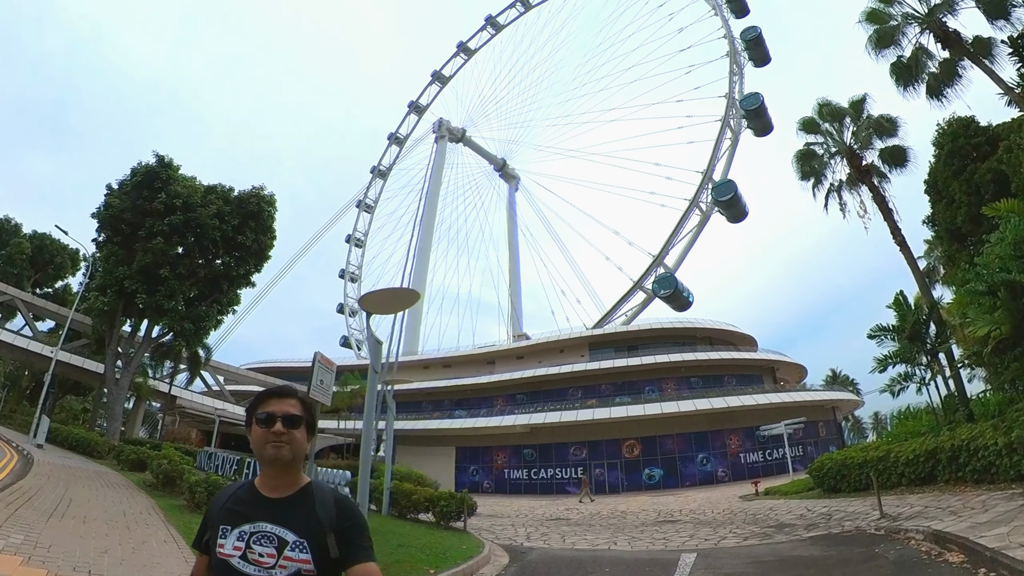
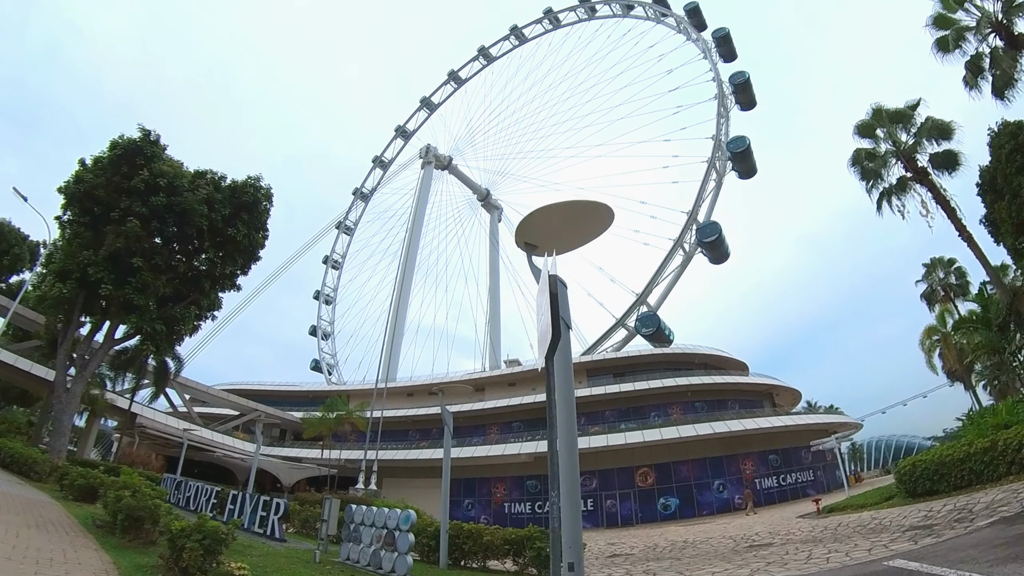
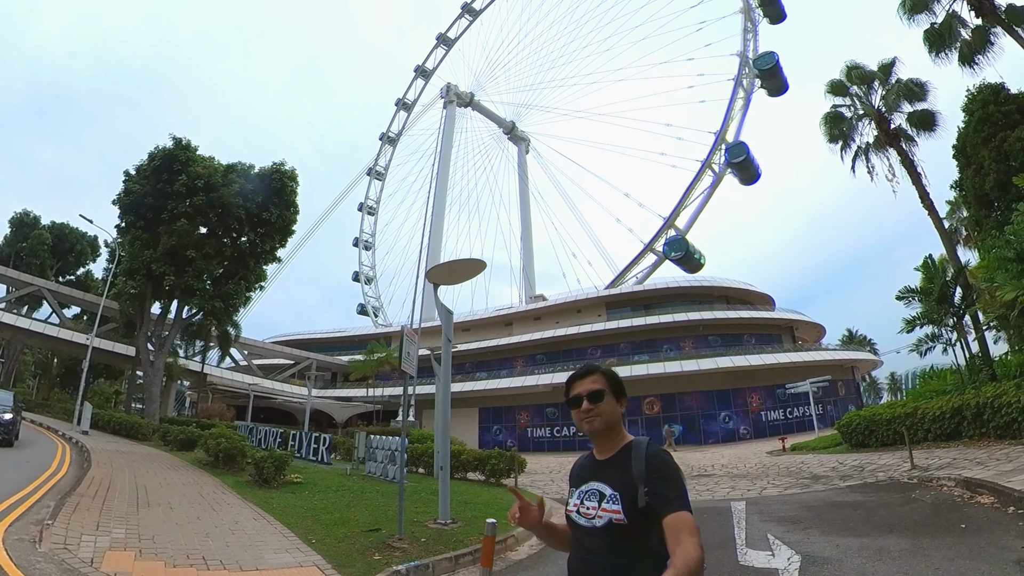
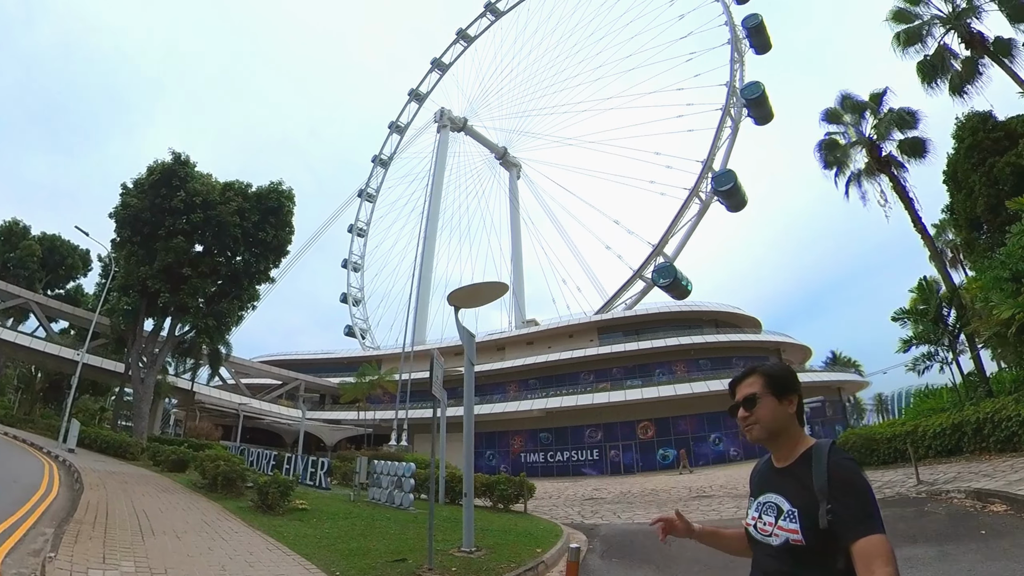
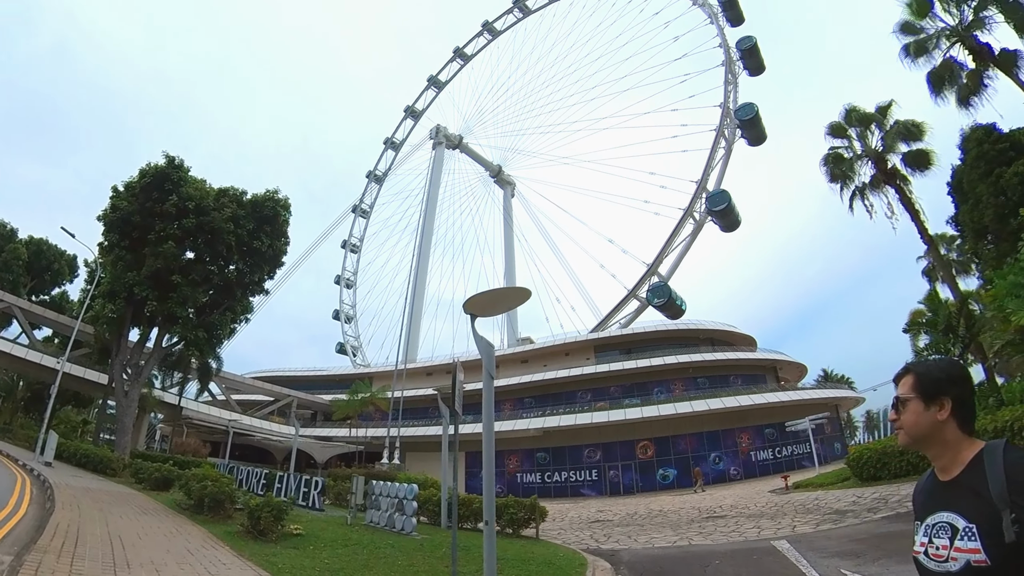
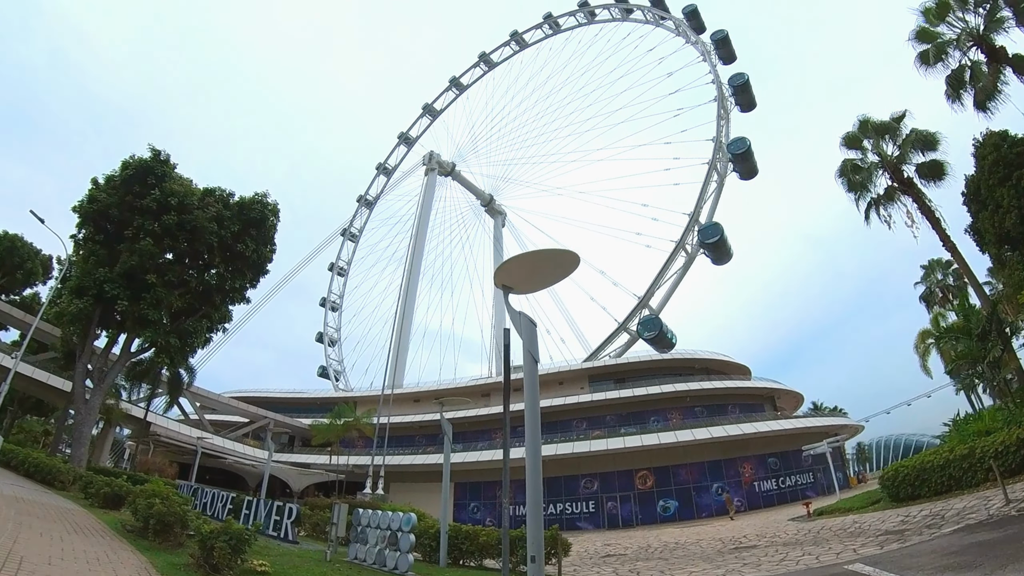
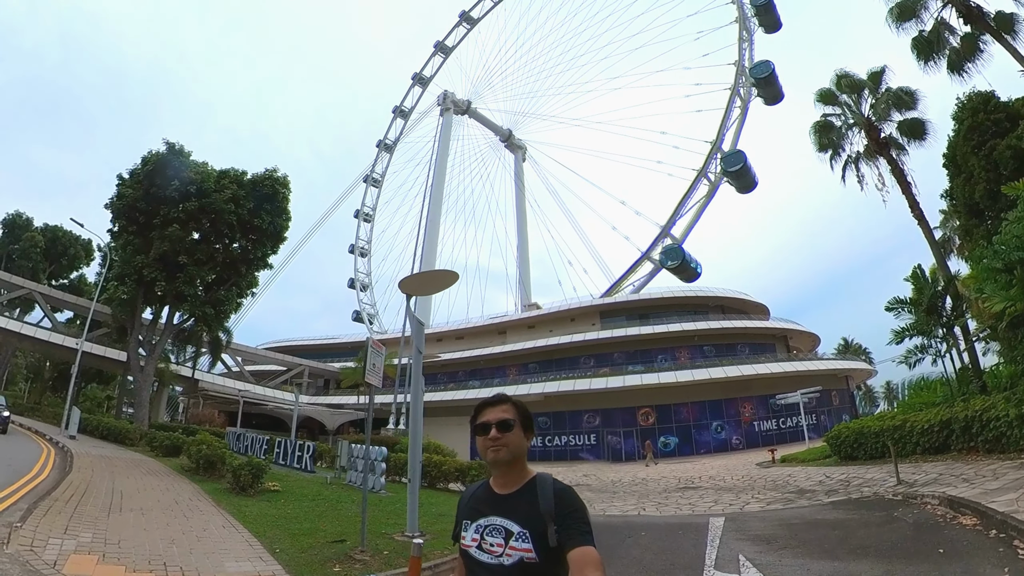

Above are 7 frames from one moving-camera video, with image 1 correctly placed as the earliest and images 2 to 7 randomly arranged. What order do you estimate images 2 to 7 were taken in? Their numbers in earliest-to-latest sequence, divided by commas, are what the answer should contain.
7, 3, 4, 5, 6, 2
